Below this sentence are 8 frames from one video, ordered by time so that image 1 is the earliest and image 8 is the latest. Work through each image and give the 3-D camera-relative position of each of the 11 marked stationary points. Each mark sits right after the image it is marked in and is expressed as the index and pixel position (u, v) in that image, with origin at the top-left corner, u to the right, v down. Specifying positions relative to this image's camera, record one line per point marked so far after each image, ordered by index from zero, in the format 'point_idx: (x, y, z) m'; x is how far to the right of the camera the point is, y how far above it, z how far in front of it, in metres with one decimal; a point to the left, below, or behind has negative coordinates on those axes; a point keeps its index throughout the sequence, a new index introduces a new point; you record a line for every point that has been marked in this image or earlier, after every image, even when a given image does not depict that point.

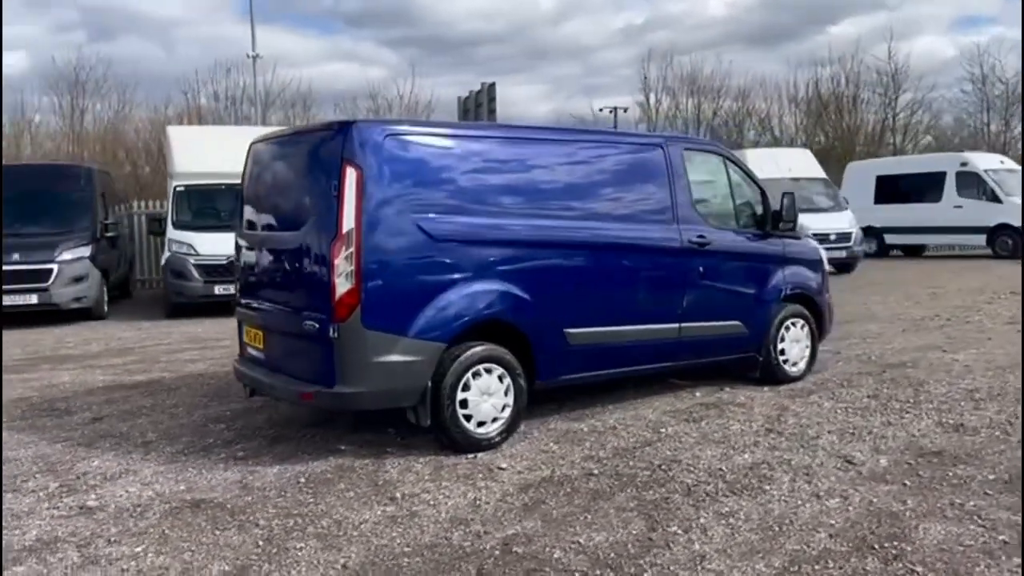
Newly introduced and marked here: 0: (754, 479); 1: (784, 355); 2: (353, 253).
0: (+1.4, -1.1, +5.2) m
1: (+2.4, -0.6, +7.8) m
2: (-1.0, +0.2, +5.5) m
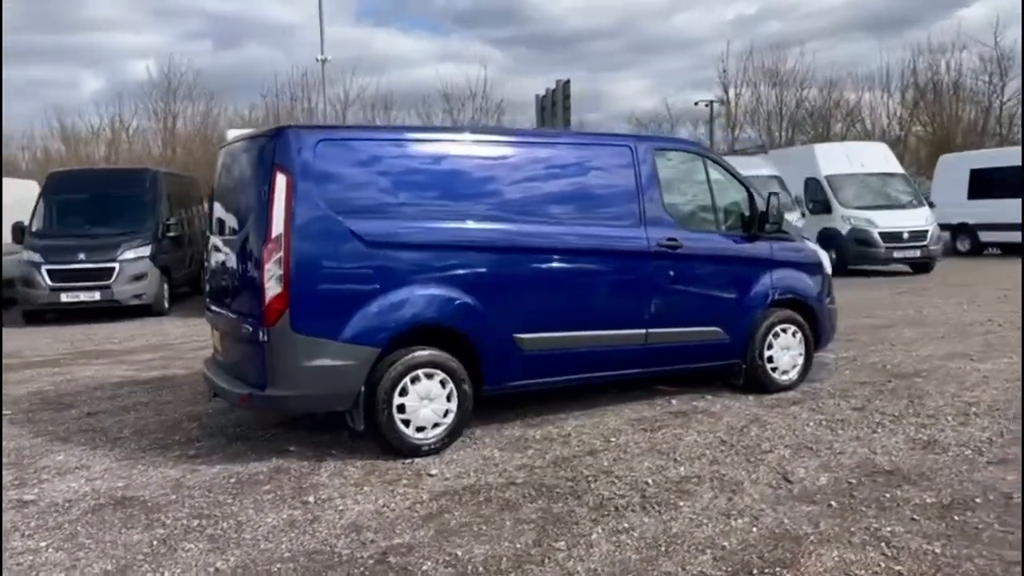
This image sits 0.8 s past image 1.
0: (+0.9, -1.2, +5.0) m
1: (+2.2, -0.6, +7.5) m
2: (-1.4, +0.2, +5.5) m
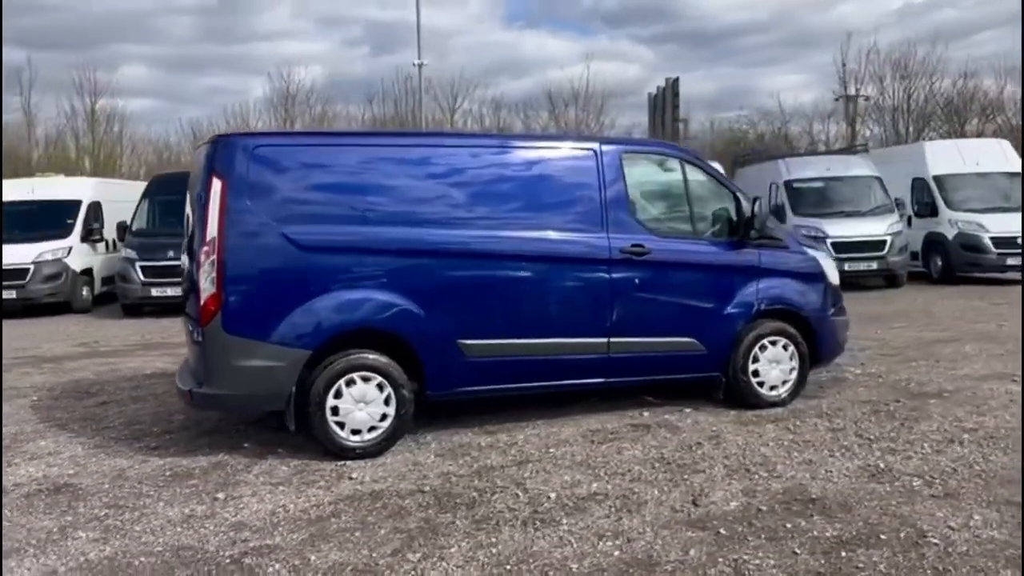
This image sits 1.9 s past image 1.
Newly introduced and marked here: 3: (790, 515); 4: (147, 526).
0: (+0.3, -1.2, +4.9) m
1: (+1.9, -0.7, +7.1) m
2: (-1.9, +0.2, +5.7) m
3: (+1.5, -1.2, +4.7) m
4: (-2.0, -1.3, +4.9) m
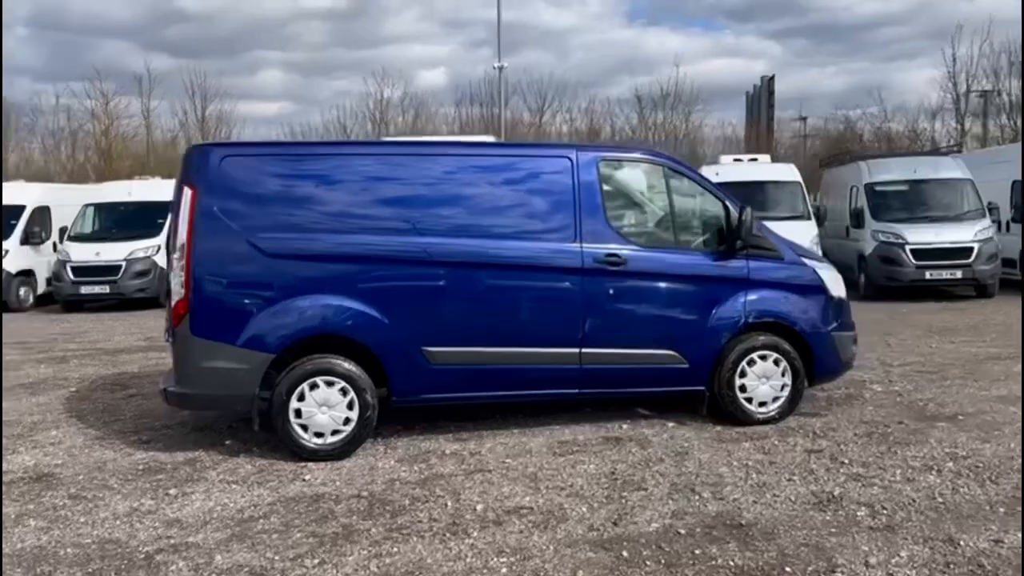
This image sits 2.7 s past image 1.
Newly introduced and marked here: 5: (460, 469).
0: (-0.2, -1.3, +4.8) m
1: (+1.8, -0.8, +6.8) m
2: (-2.2, +0.2, +6.0) m
3: (+1.0, -1.3, +4.6) m
4: (-2.4, -1.3, +5.1) m
5: (-0.4, -1.2, +5.9) m
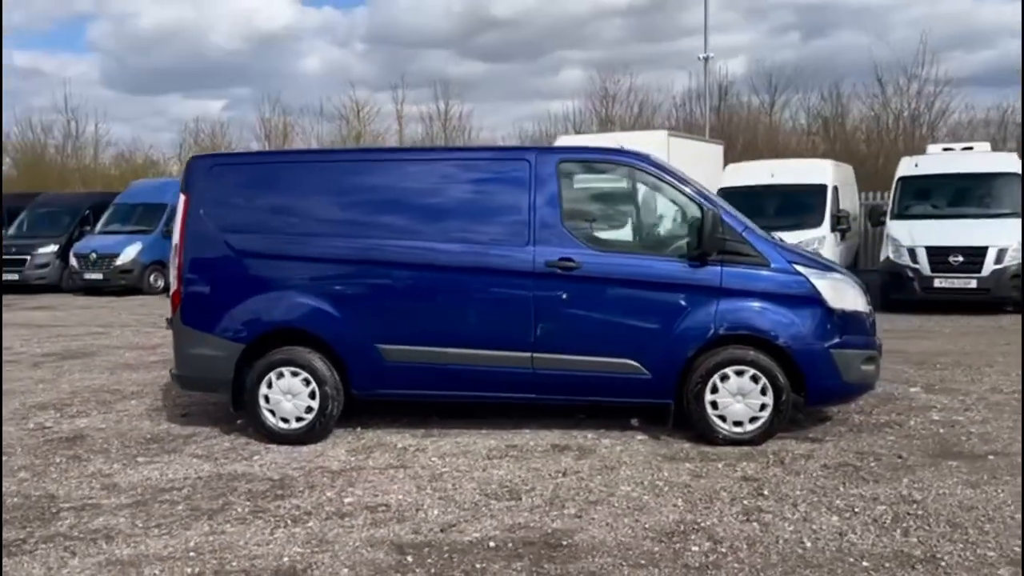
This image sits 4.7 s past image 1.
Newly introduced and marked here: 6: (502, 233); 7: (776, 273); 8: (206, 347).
0: (-1.0, -1.3, +5.1) m
1: (+1.4, -0.9, +6.3) m
2: (-2.6, +0.2, +6.8) m
3: (0.0, -1.3, +4.4) m
4: (-3.1, -1.3, +6.1) m
5: (-0.9, -1.2, +6.2) m
6: (-0.1, +0.4, +6.5) m
7: (+1.9, +0.1, +6.3) m
8: (-2.3, -0.5, +6.8) m
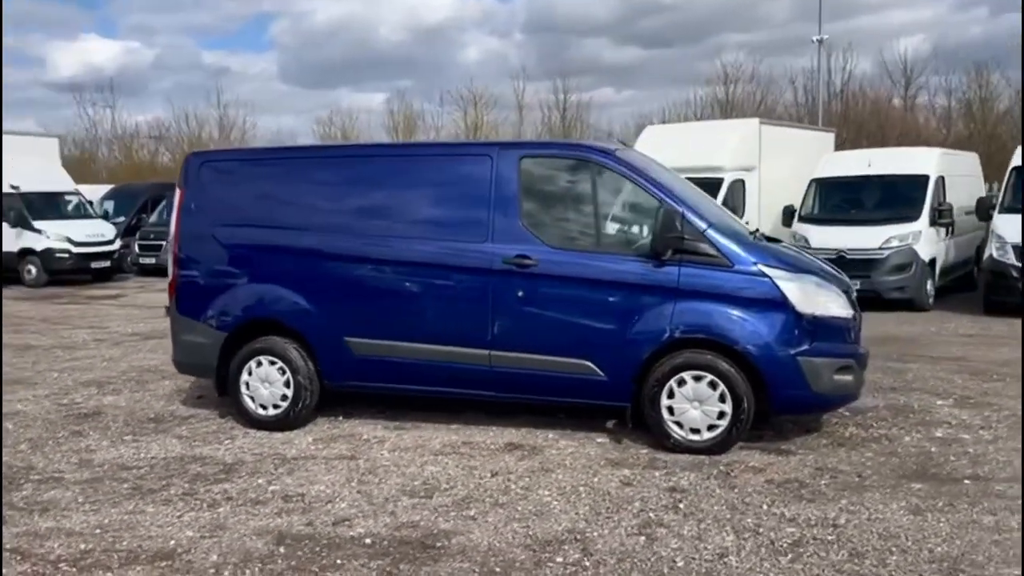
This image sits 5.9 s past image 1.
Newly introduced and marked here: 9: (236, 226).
0: (-1.6, -1.3, +5.3) m
1: (+1.1, -0.9, +6.0) m
2: (-2.8, +0.3, +7.2) m
3: (-0.7, -1.3, +4.5) m
4: (-3.4, -1.2, +6.6) m
5: (-1.2, -1.2, +6.3) m
6: (-0.4, +0.4, +6.5) m
7: (+1.5, +0.1, +5.9) m
8: (-2.6, -0.4, +7.1) m
9: (-2.2, +0.5, +7.0) m
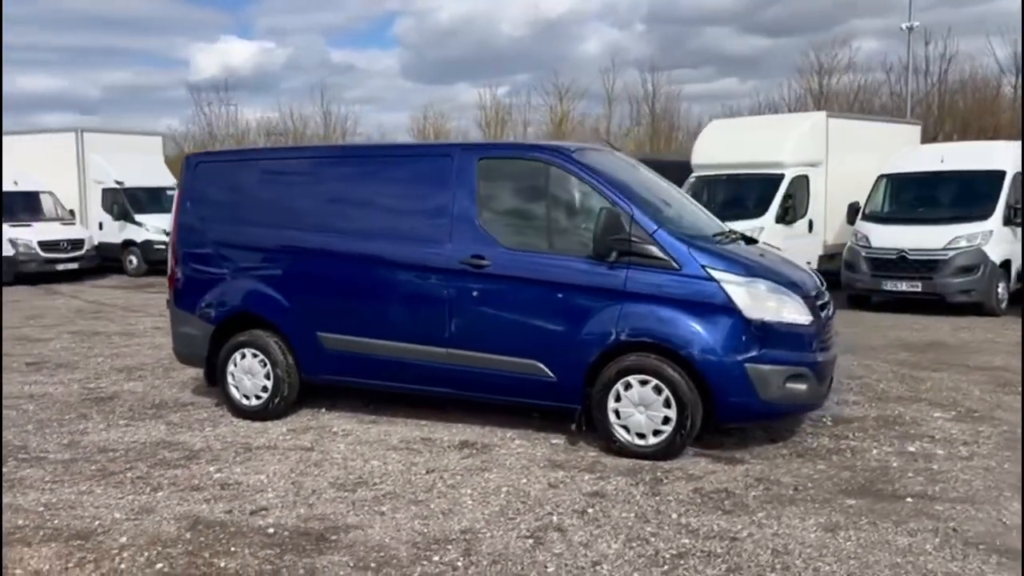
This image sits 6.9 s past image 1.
0: (-2.0, -1.2, +5.6) m
1: (+0.7, -0.9, +6.0) m
2: (-2.9, +0.3, +7.6) m
3: (-1.3, -1.3, +4.6) m
4: (-3.7, -1.2, +7.2) m
5: (-1.6, -1.1, +6.5) m
6: (-0.7, +0.4, +6.6) m
7: (+1.1, +0.1, +5.8) m
8: (-2.7, -0.3, +7.5) m
9: (-2.4, +0.5, +7.3) m
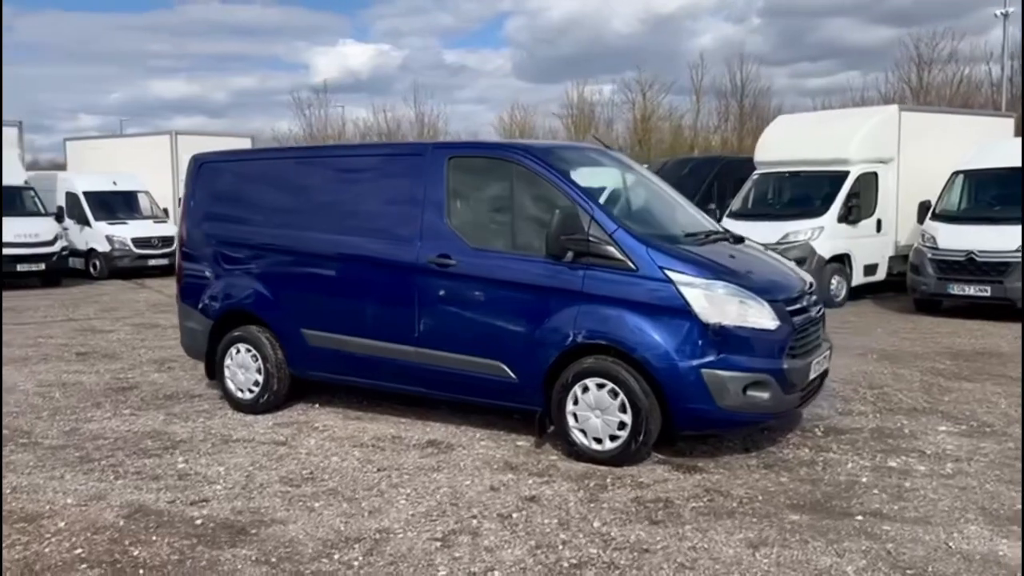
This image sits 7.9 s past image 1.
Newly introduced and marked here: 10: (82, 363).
0: (-2.4, -1.2, +5.8) m
1: (+0.4, -0.9, +5.8) m
2: (-3.0, +0.4, +7.9) m
3: (-1.7, -1.3, +4.8) m
4: (-3.8, -1.1, +7.5) m
5: (-1.8, -1.1, +6.7) m
6: (-0.8, +0.4, +6.6) m
7: (+0.8, +0.1, +5.6) m
8: (-2.8, -0.3, +7.8) m
9: (-2.5, +0.6, +7.6) m
10: (-4.9, -0.9, +10.2) m
